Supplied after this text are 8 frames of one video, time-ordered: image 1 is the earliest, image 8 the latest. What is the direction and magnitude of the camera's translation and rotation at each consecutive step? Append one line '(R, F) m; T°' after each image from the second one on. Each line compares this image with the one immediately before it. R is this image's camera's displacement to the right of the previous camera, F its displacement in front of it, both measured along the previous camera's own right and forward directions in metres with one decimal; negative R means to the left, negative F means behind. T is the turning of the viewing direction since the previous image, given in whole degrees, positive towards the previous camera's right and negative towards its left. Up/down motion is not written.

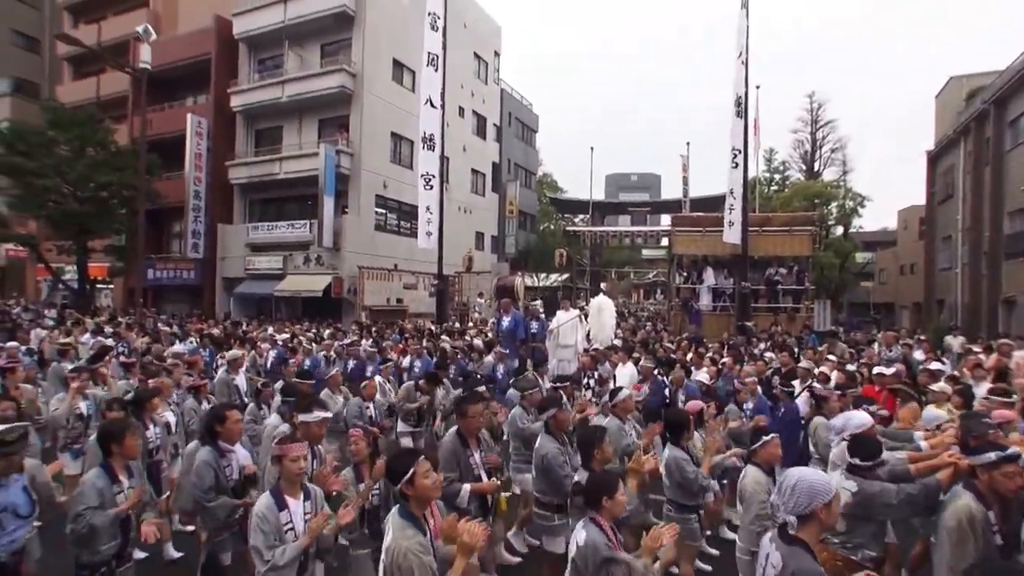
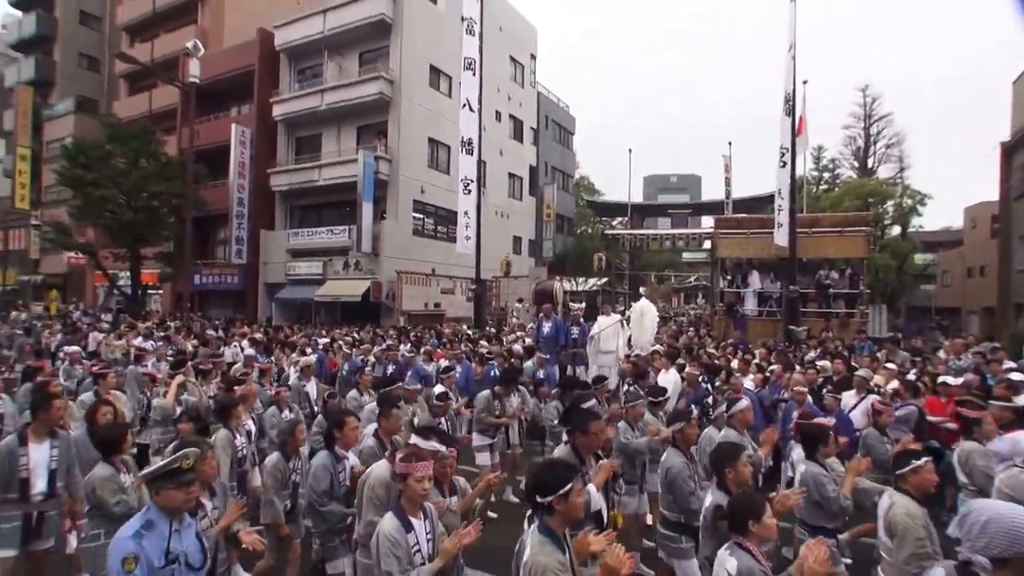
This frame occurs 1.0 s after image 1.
(-0.7, +0.2) m; -3°
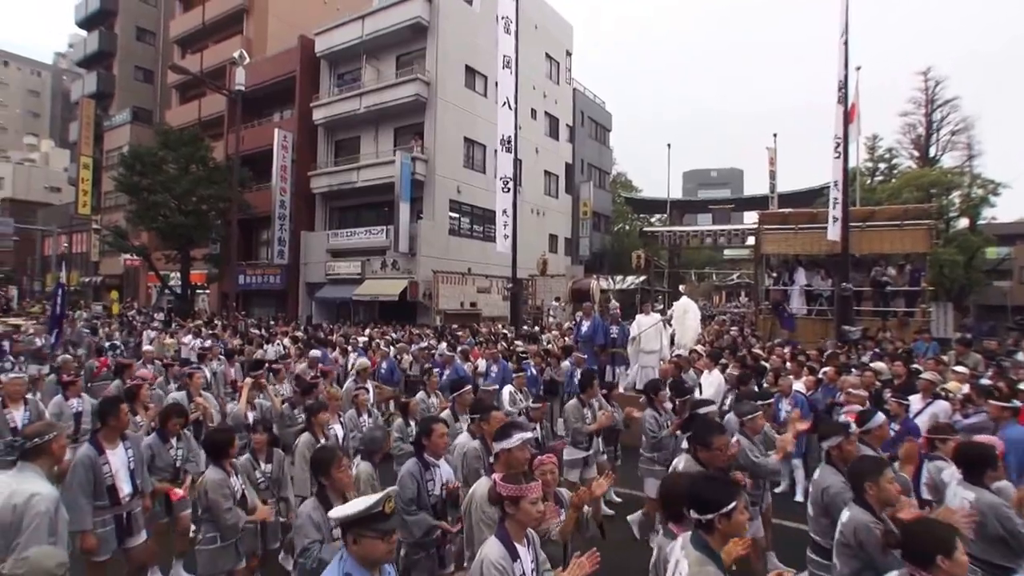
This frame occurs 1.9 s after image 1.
(-0.5, +0.2) m; -3°
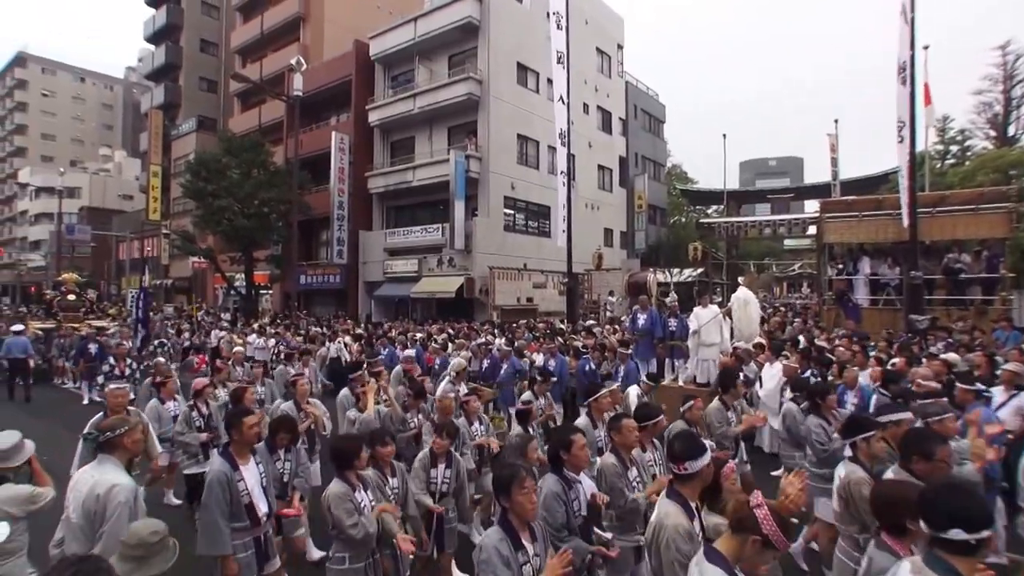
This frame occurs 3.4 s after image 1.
(-1.5, 0.0) m; -2°
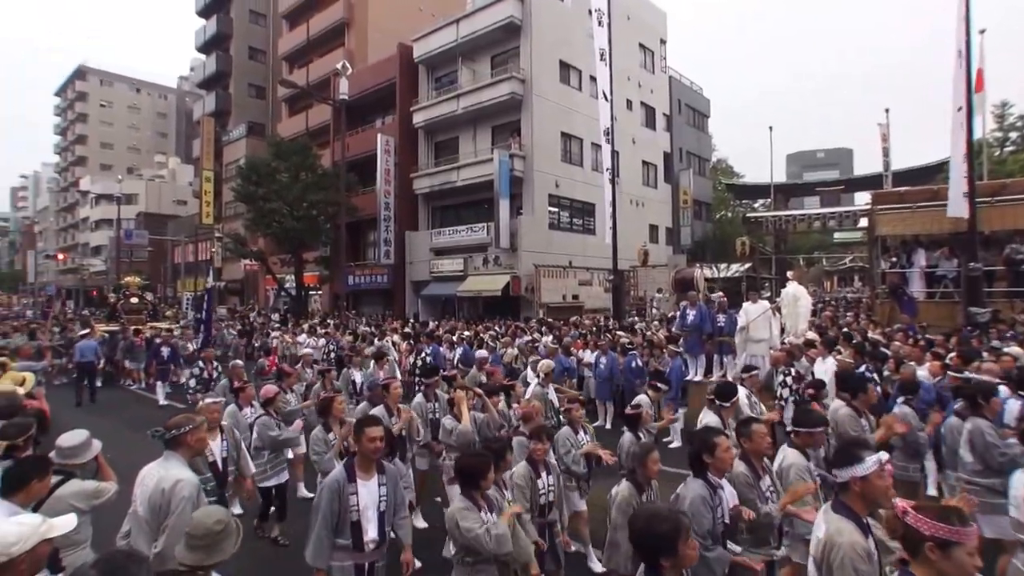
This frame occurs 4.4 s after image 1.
(-1.3, -0.1) m; -2°
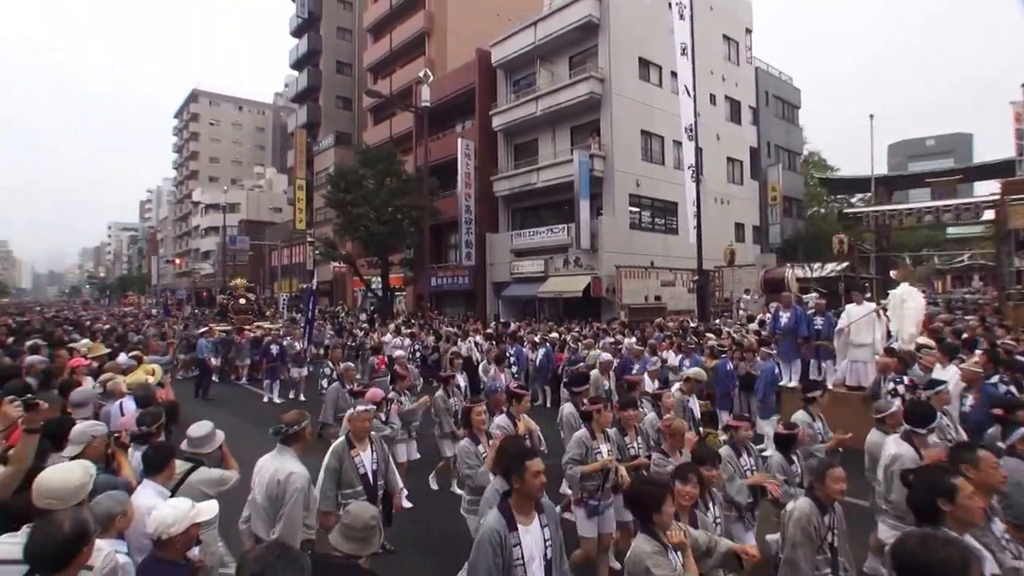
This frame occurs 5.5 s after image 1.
(-1.7, -0.2) m; -5°
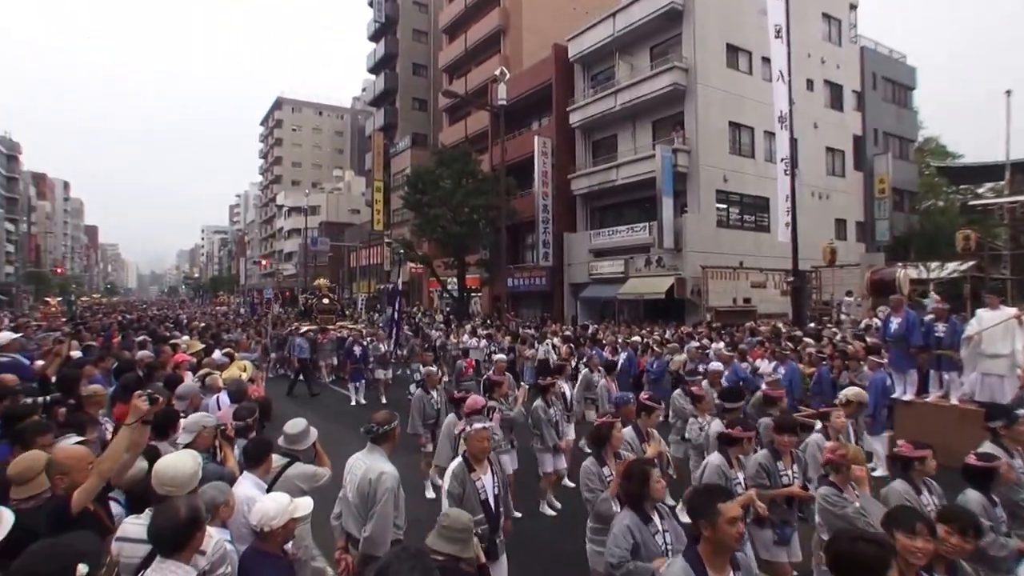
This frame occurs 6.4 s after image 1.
(-1.6, +0.3) m; -5°
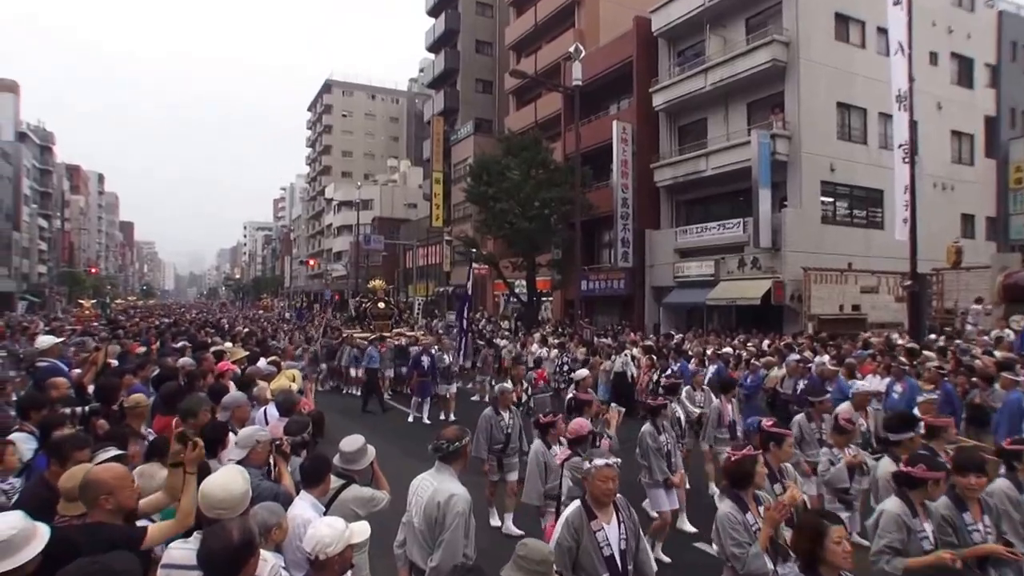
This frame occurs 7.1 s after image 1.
(-2.3, +1.6) m; -1°
